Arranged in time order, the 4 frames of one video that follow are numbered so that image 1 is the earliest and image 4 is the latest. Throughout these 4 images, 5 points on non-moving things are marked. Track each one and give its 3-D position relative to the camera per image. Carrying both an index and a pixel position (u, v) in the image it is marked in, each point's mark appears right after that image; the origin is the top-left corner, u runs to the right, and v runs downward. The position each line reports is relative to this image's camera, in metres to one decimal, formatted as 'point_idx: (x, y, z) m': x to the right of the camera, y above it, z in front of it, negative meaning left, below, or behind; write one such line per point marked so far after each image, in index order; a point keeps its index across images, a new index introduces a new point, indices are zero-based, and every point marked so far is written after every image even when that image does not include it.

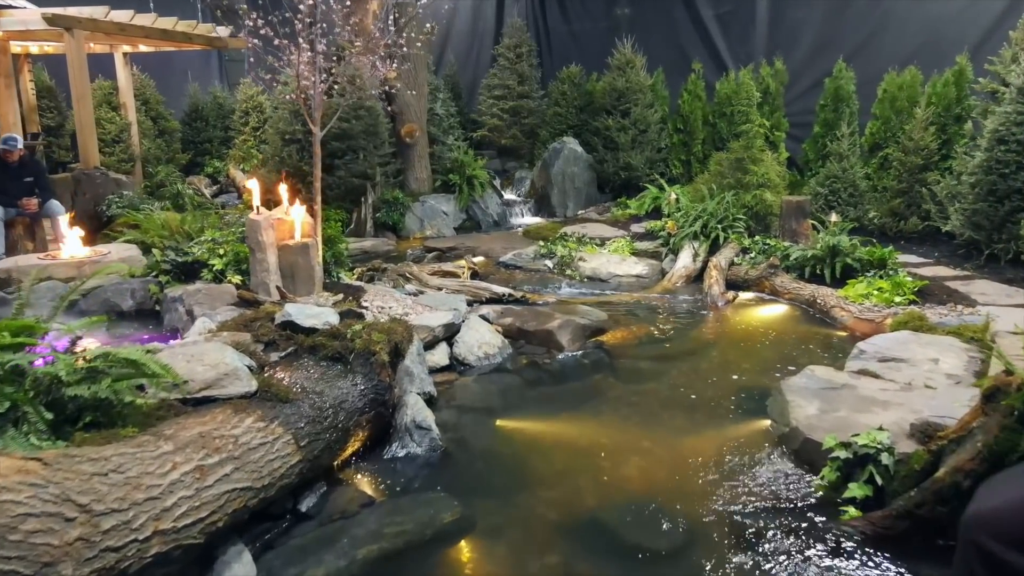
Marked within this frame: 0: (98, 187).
0: (-4.7, +1.1, +12.0) m
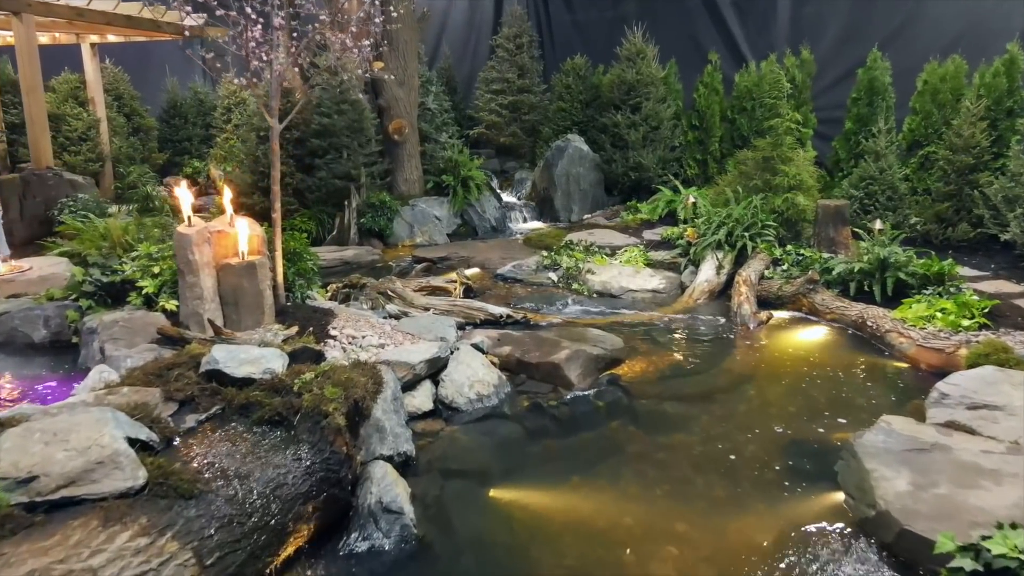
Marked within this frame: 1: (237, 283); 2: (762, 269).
0: (-4.7, +1.0, +10.7) m
1: (-1.3, 0.0, +4.9) m
2: (+2.1, +0.2, +8.8) m
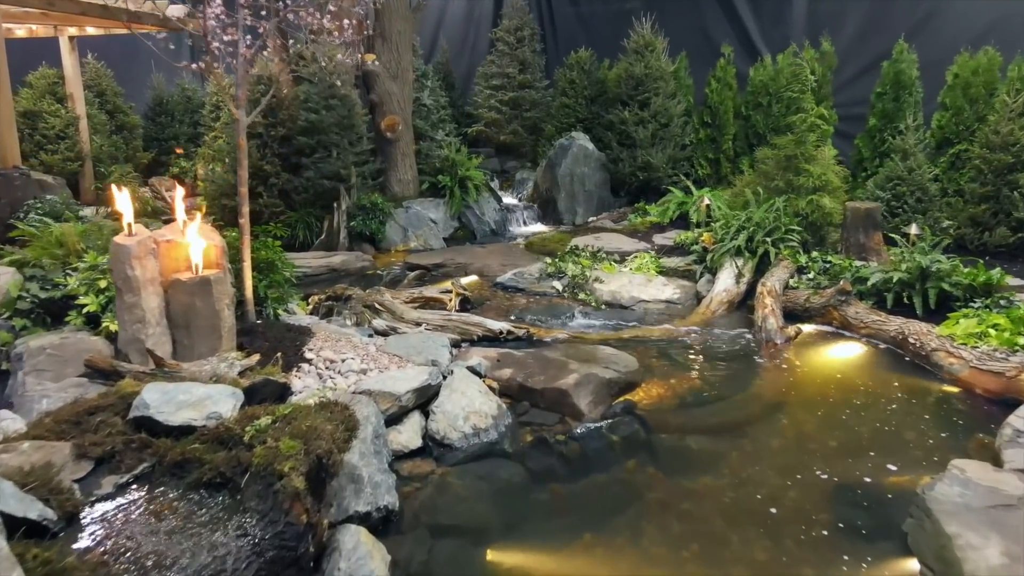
0: (-4.7, +0.9, +10.0) m
1: (-1.3, -0.1, +4.2) m
2: (+2.1, +0.1, +8.0) m
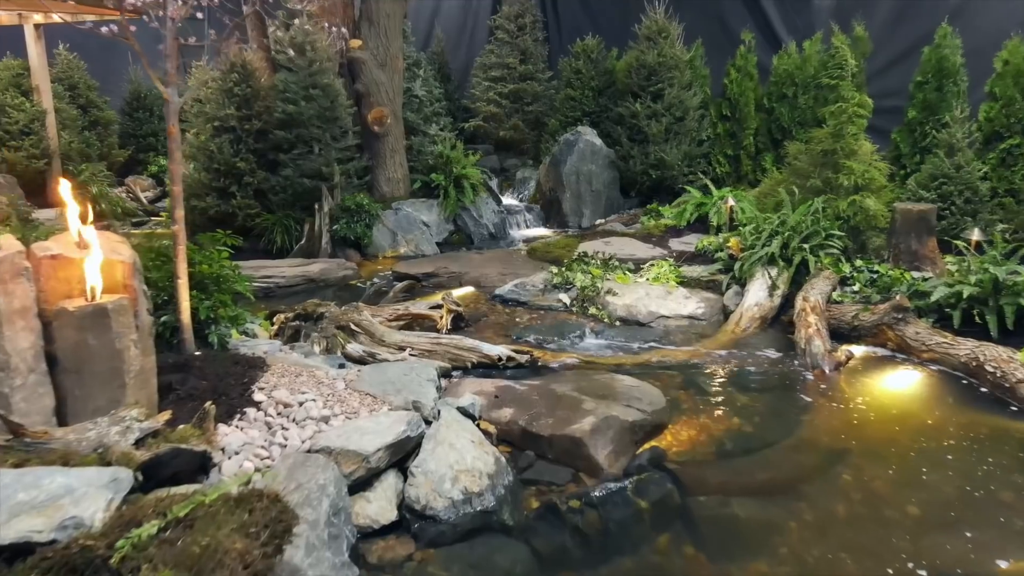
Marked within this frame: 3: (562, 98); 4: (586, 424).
0: (-4.7, +0.8, +8.9) m
1: (-1.3, -0.2, +3.1) m
2: (+2.1, 0.0, +7.0) m
3: (+0.6, +2.2, +12.5) m
4: (+0.3, -0.6, +4.5) m
